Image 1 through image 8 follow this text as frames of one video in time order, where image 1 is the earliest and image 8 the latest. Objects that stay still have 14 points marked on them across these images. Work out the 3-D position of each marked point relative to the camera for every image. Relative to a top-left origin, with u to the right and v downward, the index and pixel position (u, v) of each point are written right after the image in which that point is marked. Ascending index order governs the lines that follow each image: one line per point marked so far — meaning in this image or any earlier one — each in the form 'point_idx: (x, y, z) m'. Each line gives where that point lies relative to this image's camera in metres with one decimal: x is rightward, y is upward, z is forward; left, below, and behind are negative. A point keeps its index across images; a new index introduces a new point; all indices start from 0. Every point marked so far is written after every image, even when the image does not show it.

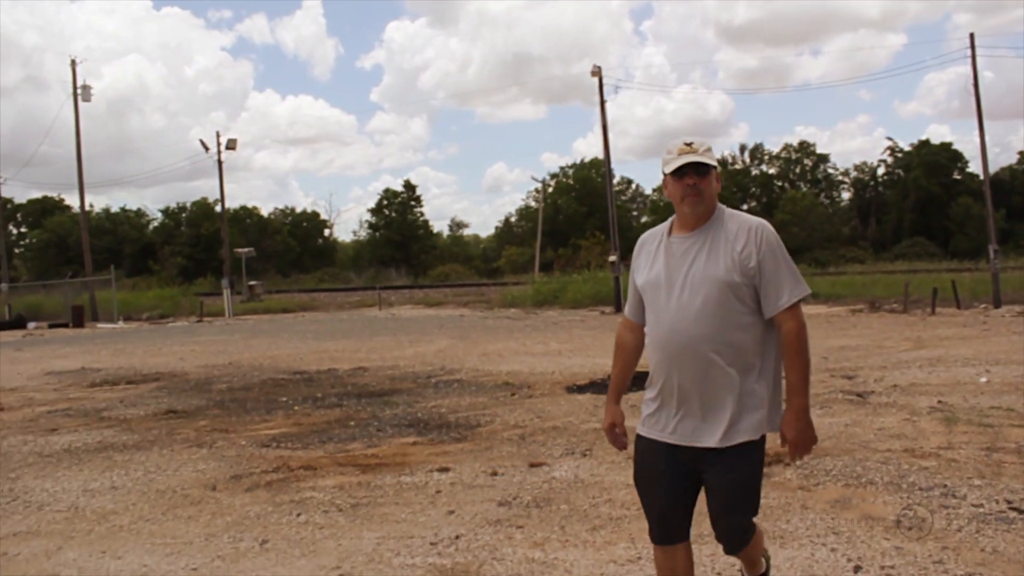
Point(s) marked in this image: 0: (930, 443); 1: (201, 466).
0: (+3.0, -1.1, +7.0) m
1: (-2.4, -1.4, +7.4) m
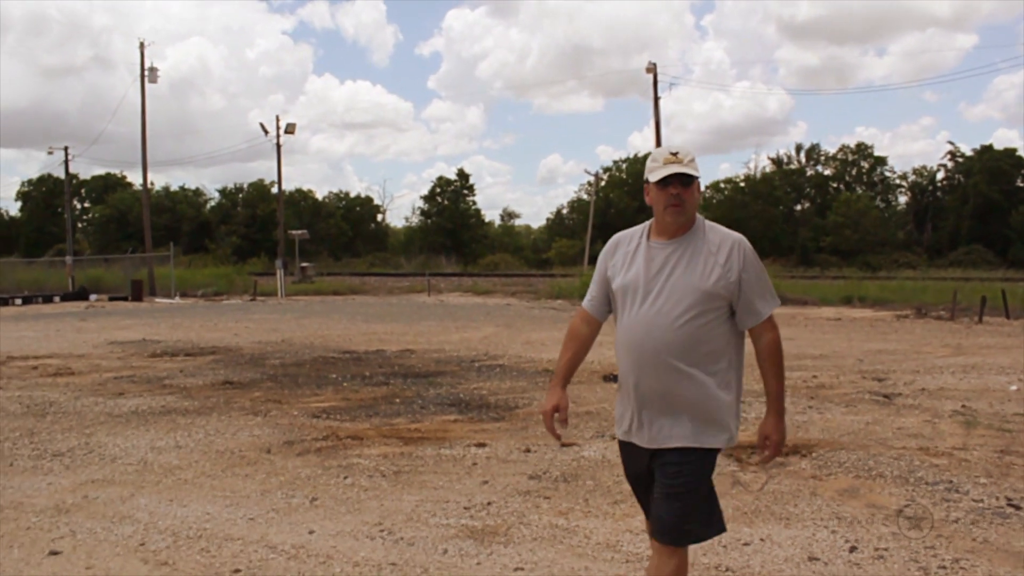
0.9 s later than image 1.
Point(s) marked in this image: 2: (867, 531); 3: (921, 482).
0: (+3.3, -1.2, +7.3) m
1: (-2.1, -1.2, +8.0) m
2: (+1.9, -1.3, +5.1) m
3: (+2.6, -1.2, +6.1) m
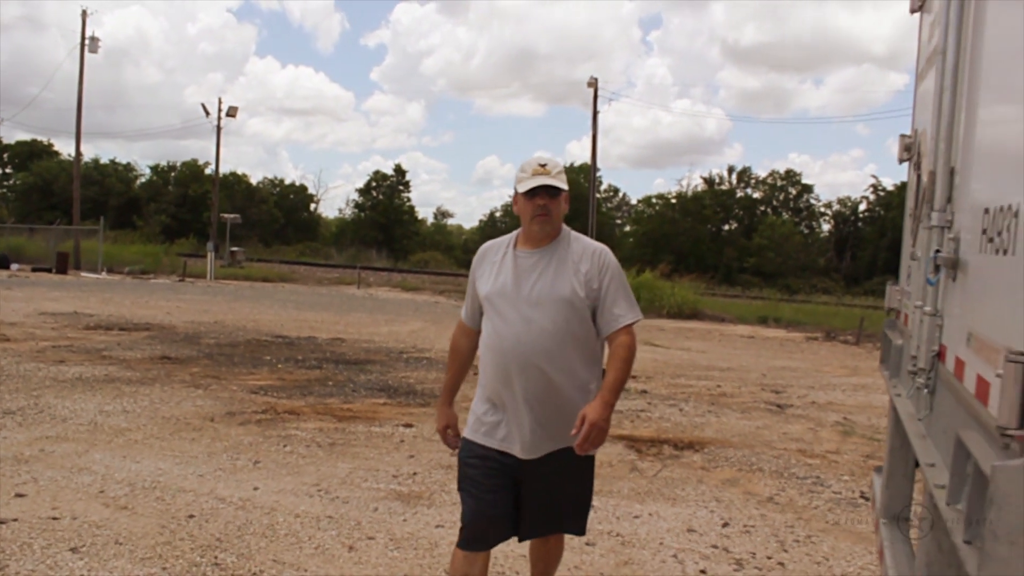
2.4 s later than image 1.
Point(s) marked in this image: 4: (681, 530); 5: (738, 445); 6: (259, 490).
0: (+2.6, -1.4, +8.3) m
1: (-2.8, -1.0, +8.5) m
2: (+1.4, -1.4, +6.0) m
3: (+2.0, -1.4, +7.0) m
4: (+1.0, -1.4, +5.5) m
5: (+1.9, -1.3, +8.1) m
6: (-1.5, -1.2, +5.9) m
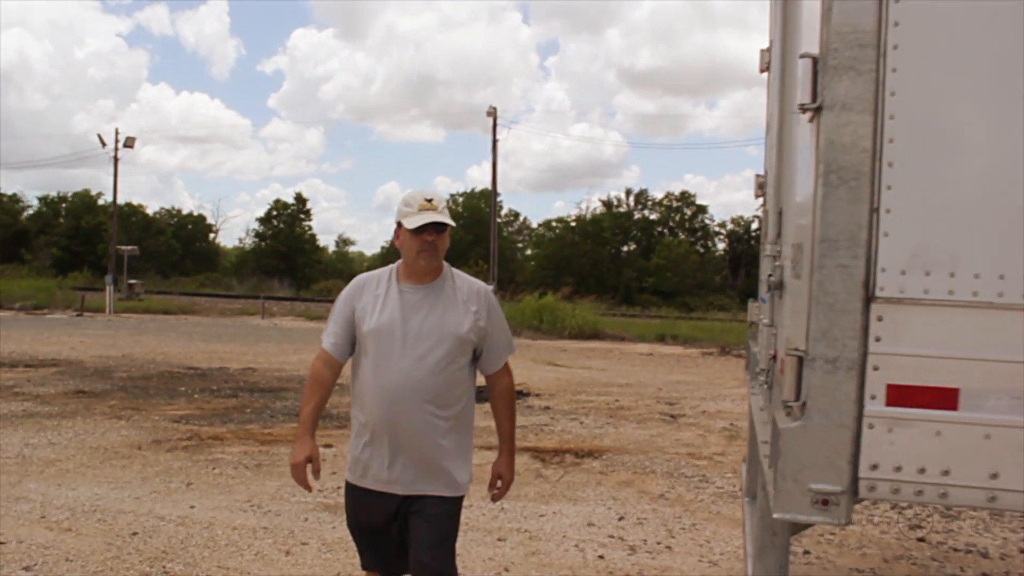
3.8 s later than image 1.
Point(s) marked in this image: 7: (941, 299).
0: (+1.8, -1.5, +9.1) m
1: (-3.6, -1.3, +8.8) m
2: (+0.8, -1.5, +6.7) m
3: (+1.4, -1.5, +7.8) m
4: (+0.4, -1.5, +6.2) m
5: (+1.1, -1.5, +8.8) m
6: (-2.1, -1.4, +6.3) m
7: (+1.0, 0.0, +2.3) m
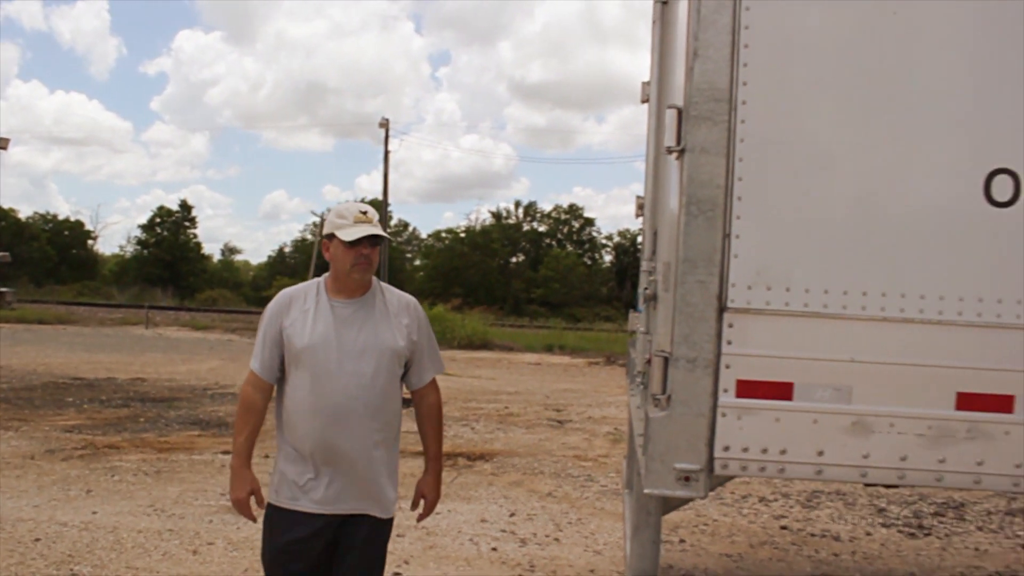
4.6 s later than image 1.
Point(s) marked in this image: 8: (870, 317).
0: (+0.8, -1.6, +9.7) m
1: (-4.5, -1.4, +8.8) m
2: (+0.1, -1.6, +7.1) m
3: (+0.5, -1.6, +8.3) m
4: (-0.2, -1.6, +6.6) m
5: (+0.1, -1.6, +9.3) m
6: (-2.8, -1.5, +6.4) m
7: (+0.8, -0.1, +2.8) m
8: (+1.0, -0.1, +2.8) m
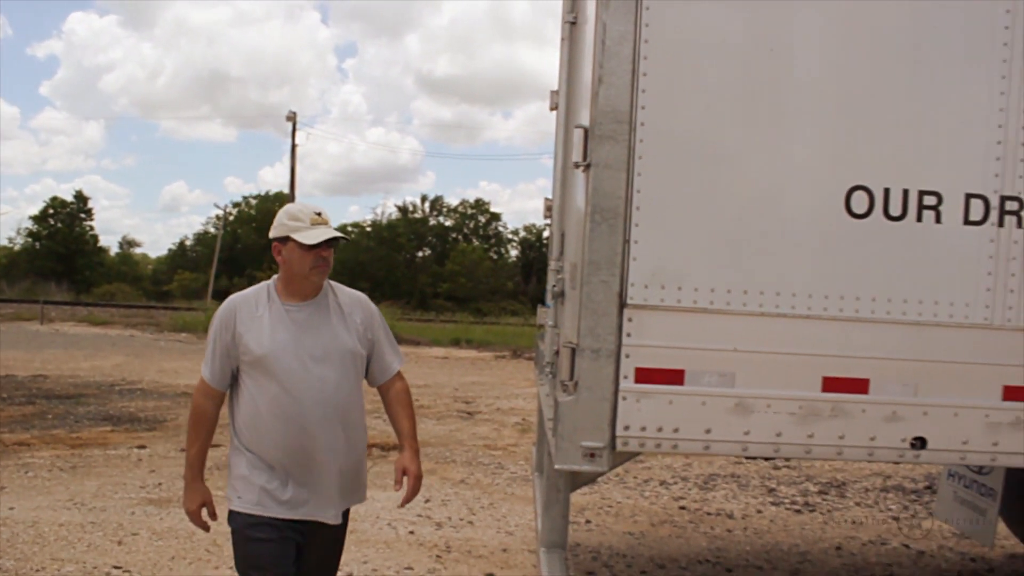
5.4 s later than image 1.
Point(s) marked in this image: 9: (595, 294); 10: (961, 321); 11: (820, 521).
0: (-0.1, -1.6, +10.1) m
1: (-5.3, -1.4, +8.6) m
2: (-0.6, -1.6, +7.5) m
3: (-0.3, -1.6, +8.6) m
4: (-0.8, -1.6, +6.9) m
5: (-0.7, -1.6, +9.6) m
6: (-3.3, -1.5, +6.5) m
7: (+0.5, -0.1, +3.2) m
8: (+0.8, -0.1, +3.2) m
9: (+0.3, 0.0, +3.2) m
10: (+1.5, -0.1, +3.3) m
11: (+2.3, -1.7, +7.2) m
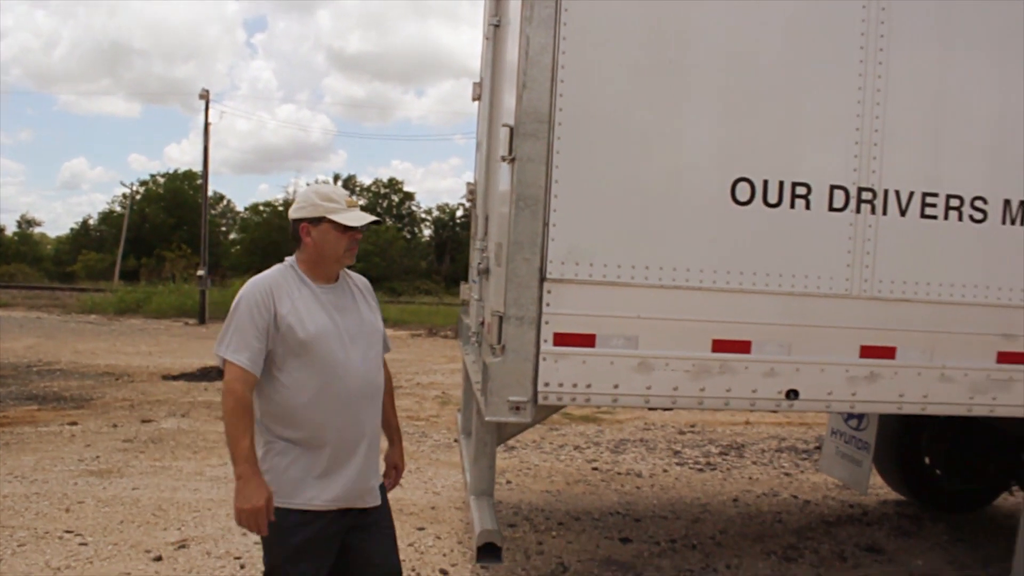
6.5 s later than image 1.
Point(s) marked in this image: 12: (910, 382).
0: (-0.9, -1.4, +10.5) m
1: (-6.0, -1.2, +8.7) m
2: (-1.2, -1.4, +7.9) m
3: (-1.0, -1.4, +9.1) m
4: (-1.4, -1.4, +7.3) m
5: (-1.5, -1.3, +10.0) m
6: (-3.8, -1.3, +6.7) m
7: (+0.3, 0.0, +3.8) m
8: (+0.5, 0.0, +3.8) m
9: (0.0, +0.1, +3.7) m
10: (+1.3, 0.0, +3.9) m
11: (+1.7, -1.5, +7.9) m
12: (+1.7, -0.4, +4.0) m
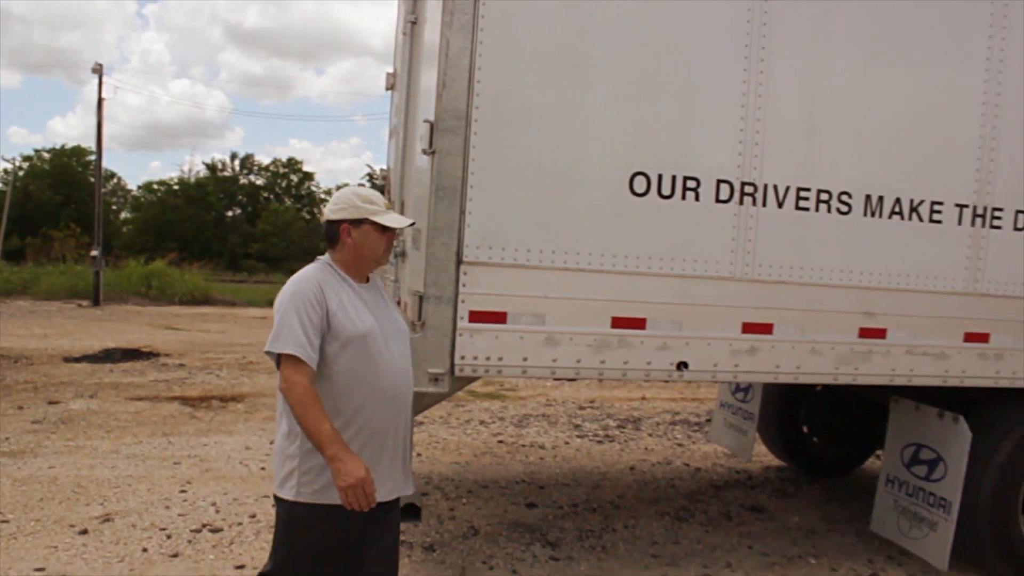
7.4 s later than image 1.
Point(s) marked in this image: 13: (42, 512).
0: (-2.0, -1.2, +10.8) m
1: (-6.8, -1.0, +8.4) m
2: (-1.9, -1.2, +8.1) m
3: (-1.9, -1.2, +9.3) m
4: (-2.1, -1.3, +7.5) m
5: (-2.5, -1.1, +10.2) m
6: (-4.5, -1.2, +6.6) m
7: (-0.1, +0.1, +4.1) m
8: (+0.2, +0.1, +4.2) m
9: (-0.3, +0.1, +4.1) m
10: (+0.9, +0.1, +4.4) m
11: (+0.9, -1.4, +8.4) m
12: (+1.3, -0.3, +4.5) m
13: (-2.7, -1.3, +5.6) m
